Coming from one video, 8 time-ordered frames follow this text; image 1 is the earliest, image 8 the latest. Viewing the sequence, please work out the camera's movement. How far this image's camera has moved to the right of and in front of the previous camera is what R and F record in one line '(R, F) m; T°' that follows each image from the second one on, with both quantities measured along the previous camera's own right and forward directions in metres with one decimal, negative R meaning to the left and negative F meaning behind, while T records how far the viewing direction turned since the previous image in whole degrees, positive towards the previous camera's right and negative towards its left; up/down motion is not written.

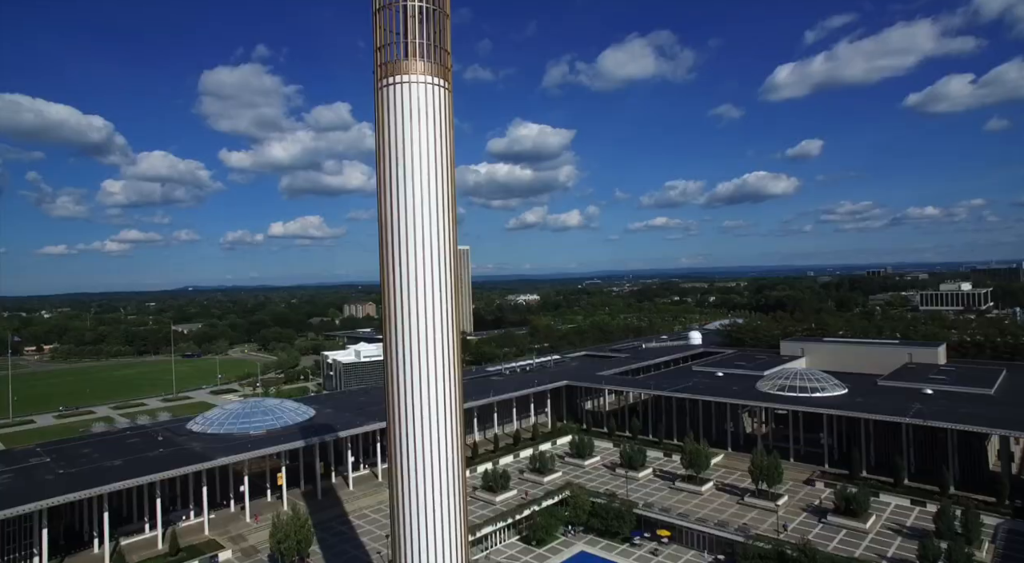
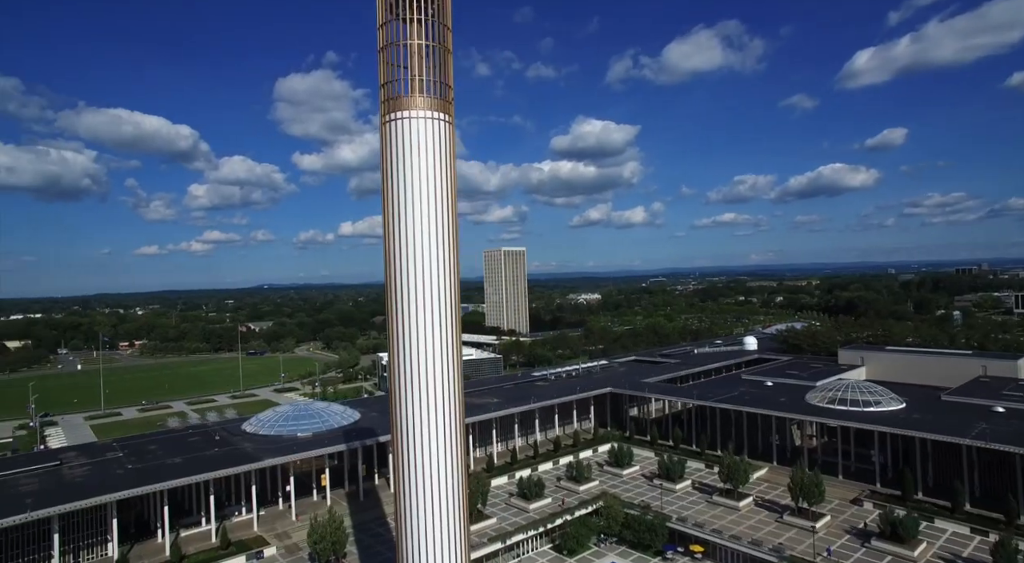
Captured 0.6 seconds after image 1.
(+2.0, -0.5) m; -6°
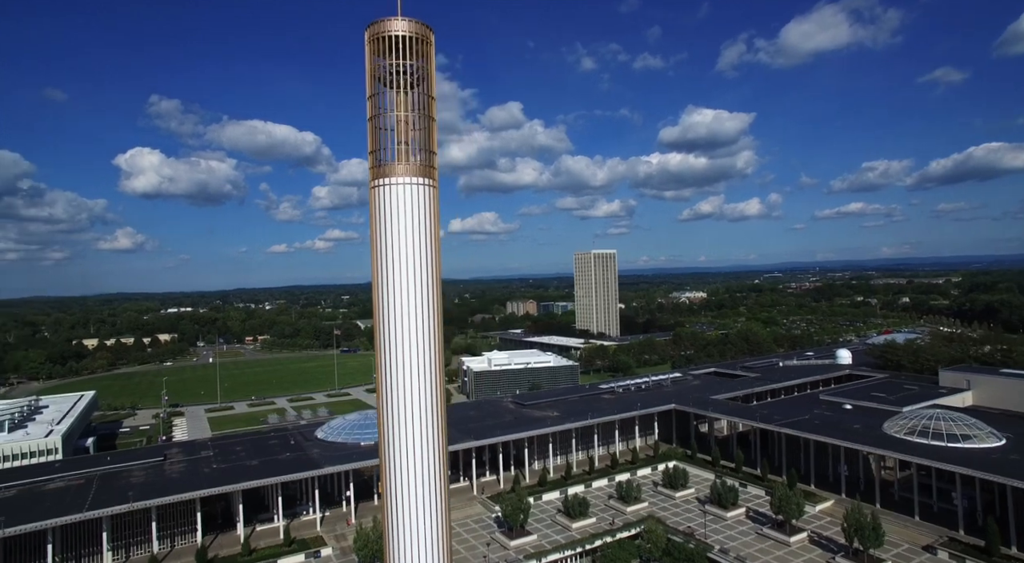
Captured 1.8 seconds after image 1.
(+4.3, -0.6) m; -11°
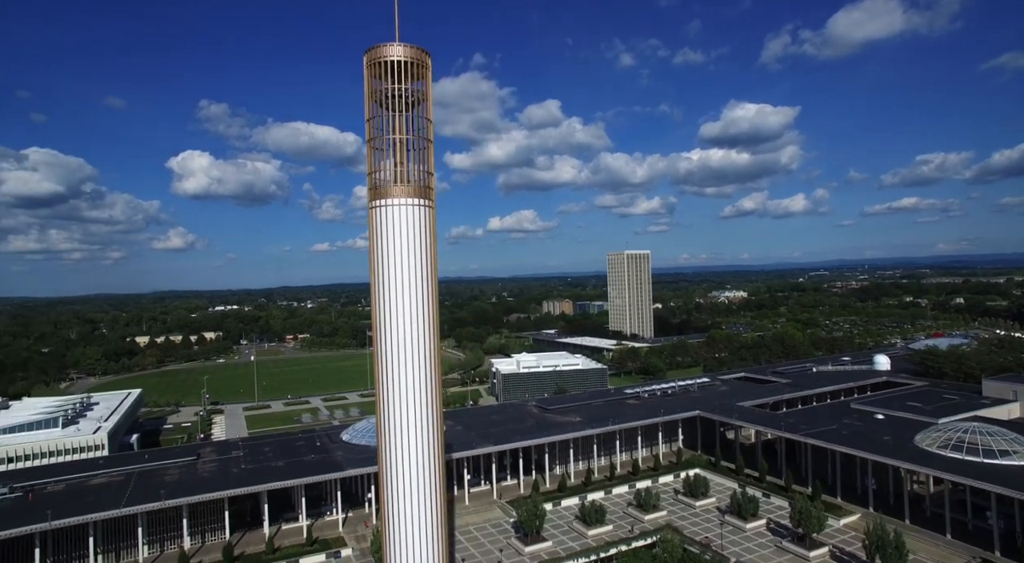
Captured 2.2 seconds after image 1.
(+1.5, -0.3) m; -4°
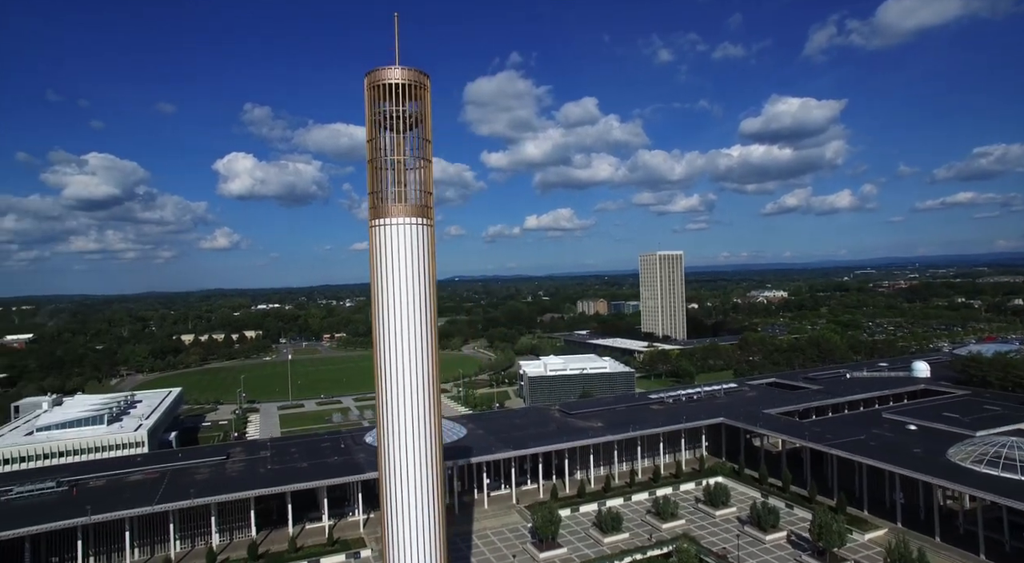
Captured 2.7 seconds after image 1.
(+1.4, -0.2) m; -4°
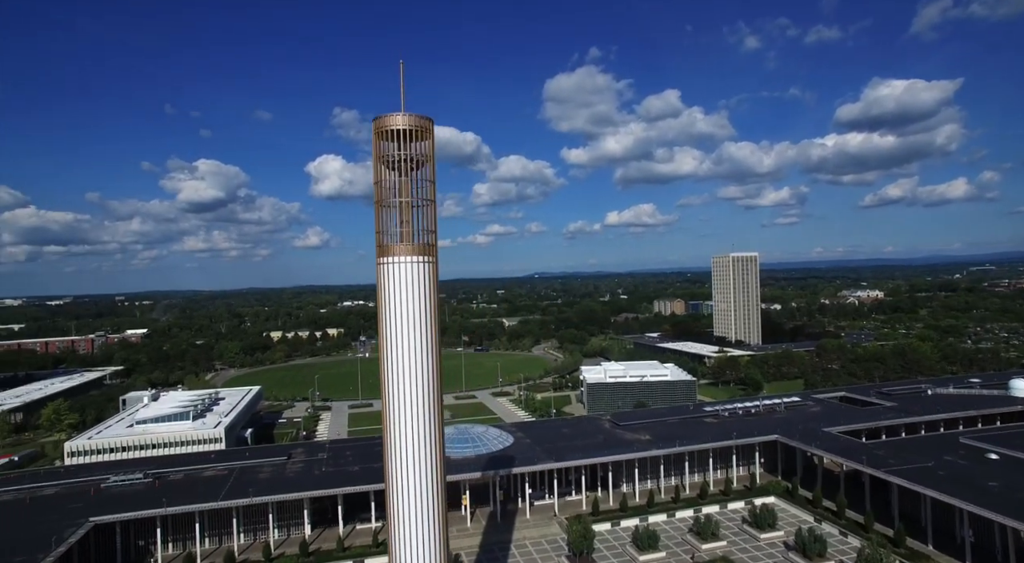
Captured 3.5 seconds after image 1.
(+3.1, -0.3) m; -8°
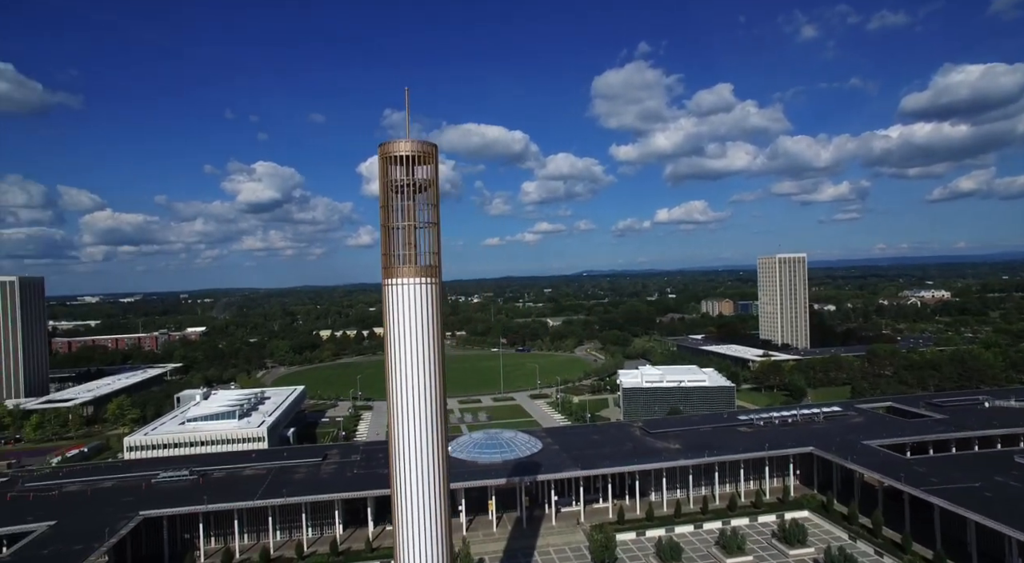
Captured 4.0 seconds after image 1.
(+1.8, -0.2) m; -5°
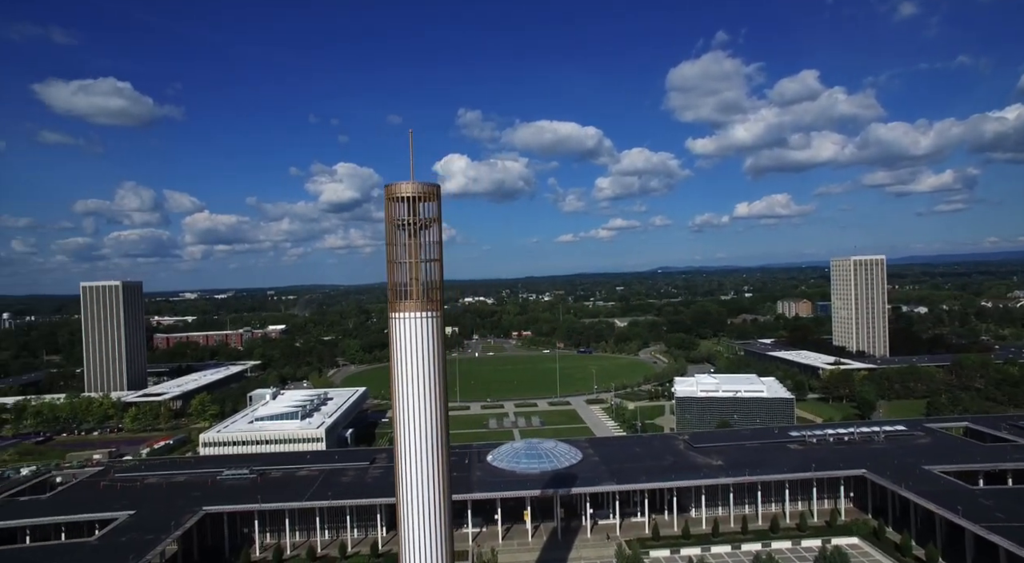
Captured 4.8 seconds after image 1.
(+3.2, -0.2) m; -7°
